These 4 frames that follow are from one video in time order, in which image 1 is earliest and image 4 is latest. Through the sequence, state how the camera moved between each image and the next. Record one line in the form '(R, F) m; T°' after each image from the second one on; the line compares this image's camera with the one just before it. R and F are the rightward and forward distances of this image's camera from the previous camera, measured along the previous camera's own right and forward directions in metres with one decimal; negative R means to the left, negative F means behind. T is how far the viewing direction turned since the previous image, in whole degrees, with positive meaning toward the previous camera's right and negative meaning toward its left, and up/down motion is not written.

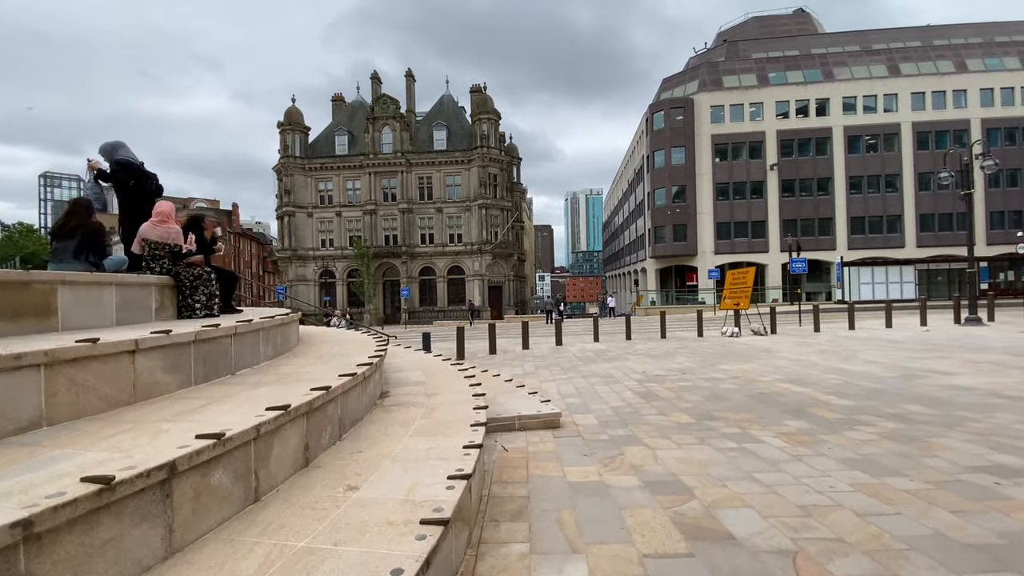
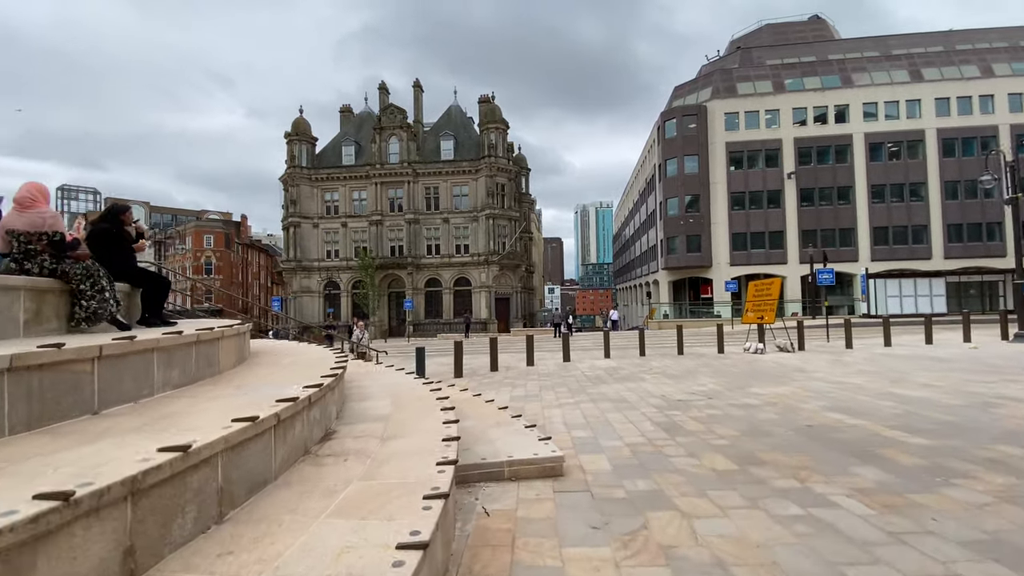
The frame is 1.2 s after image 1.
(+0.2, +1.4) m; -1°
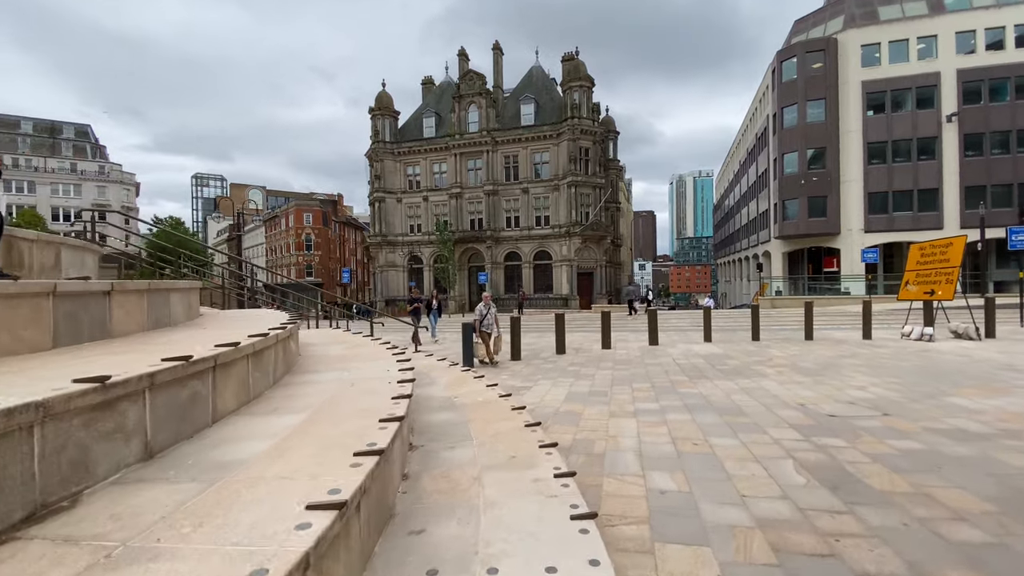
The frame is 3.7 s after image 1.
(+0.5, +3.0) m; -11°
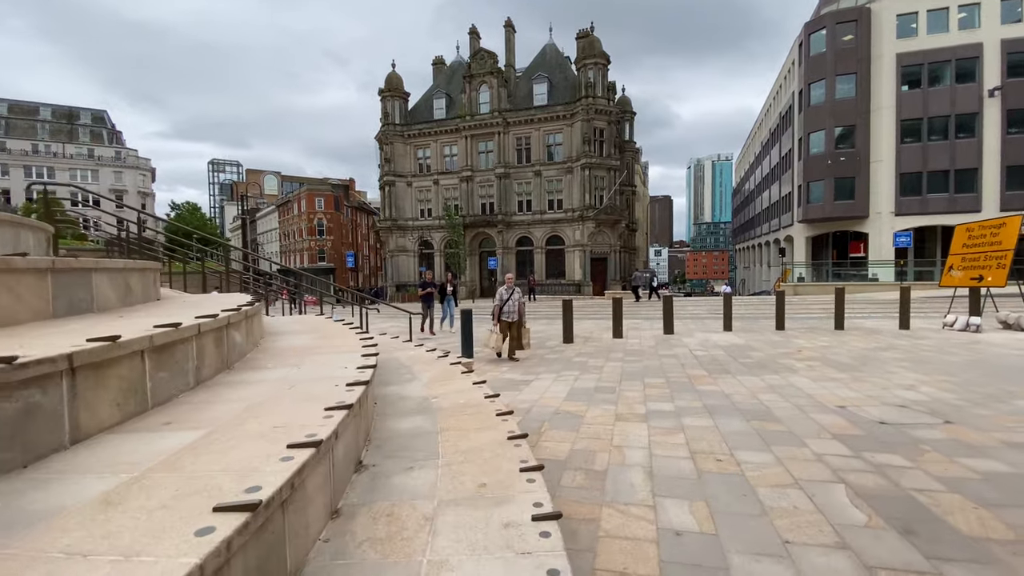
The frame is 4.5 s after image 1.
(+0.3, +0.9) m; -2°
